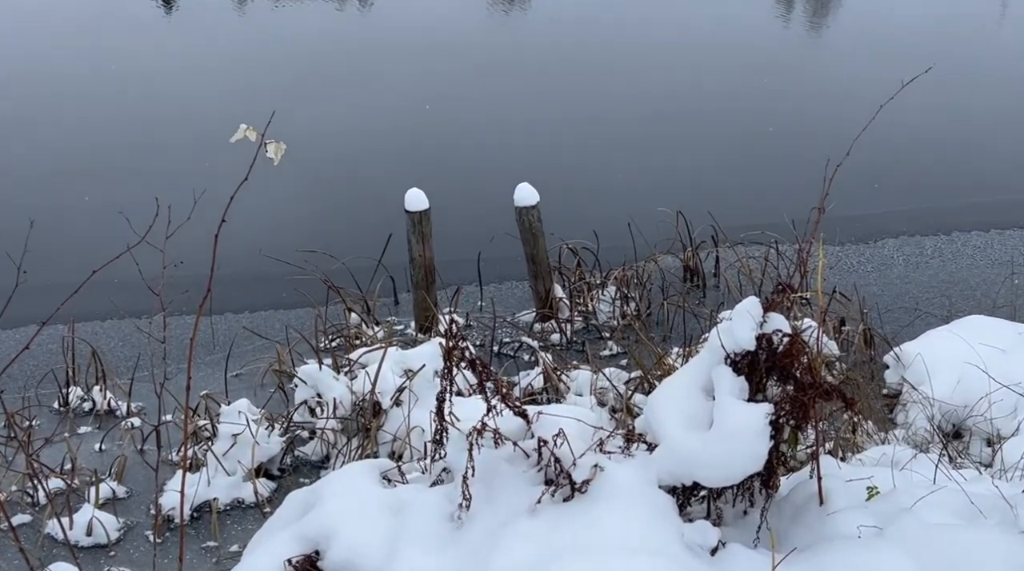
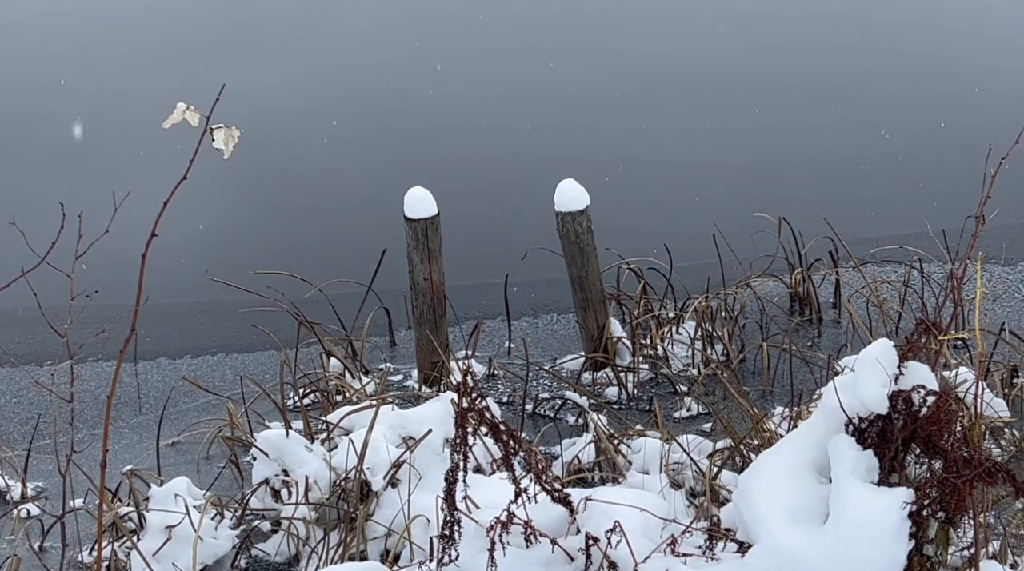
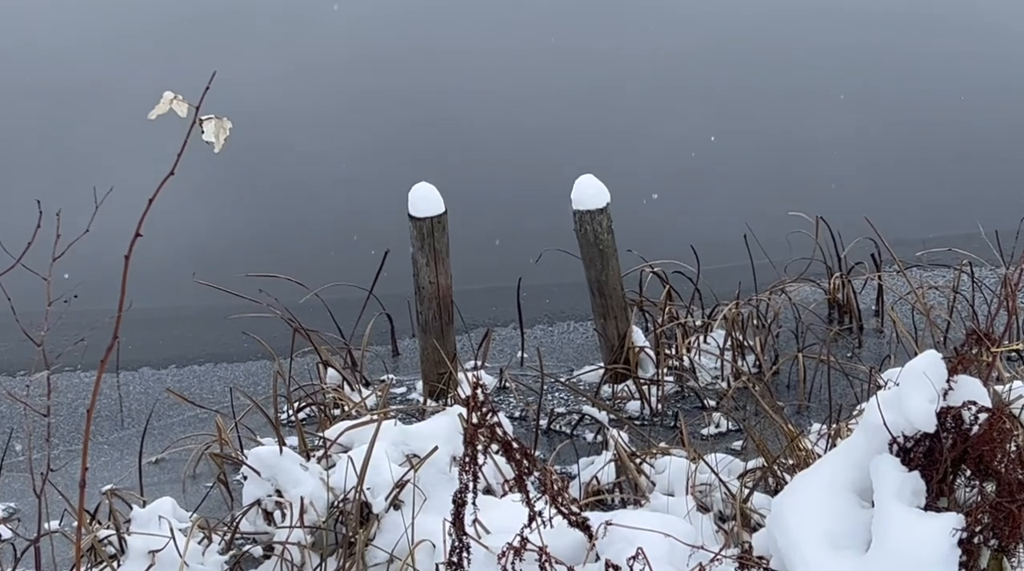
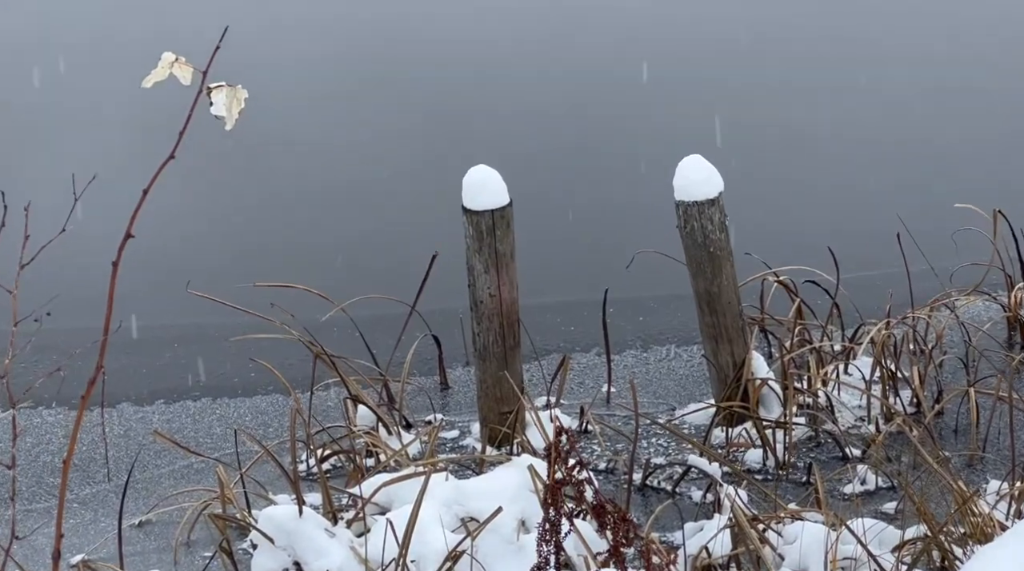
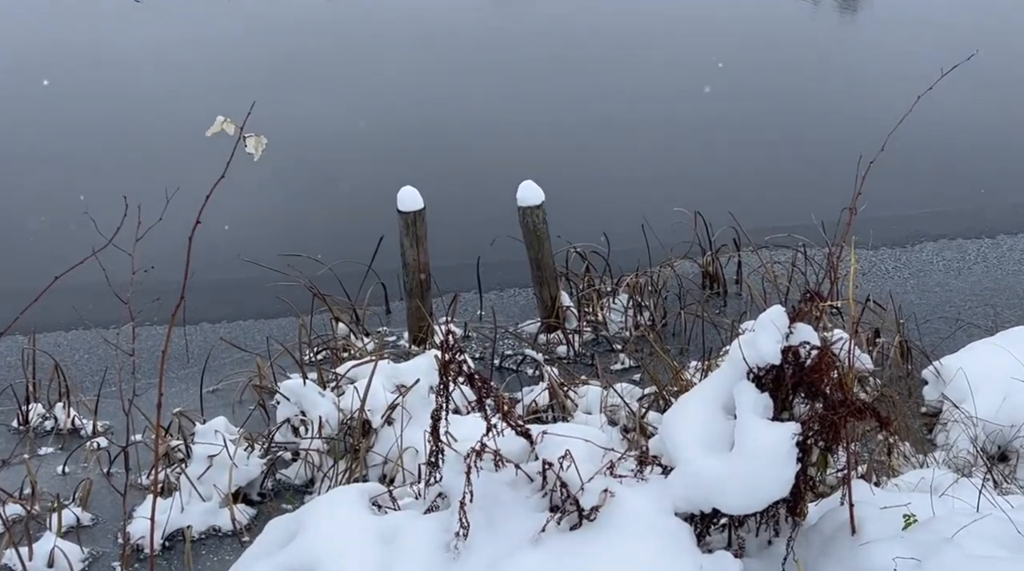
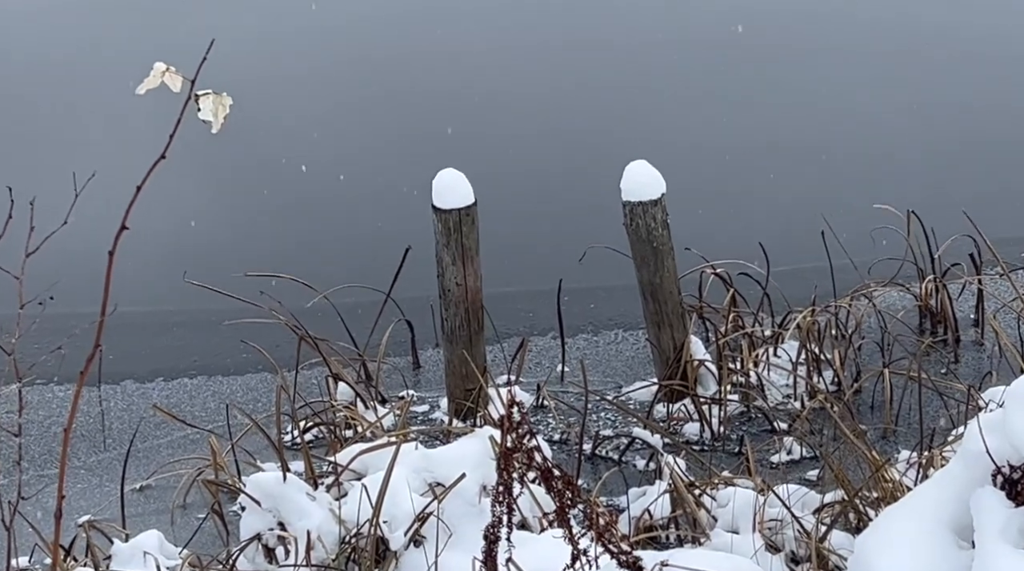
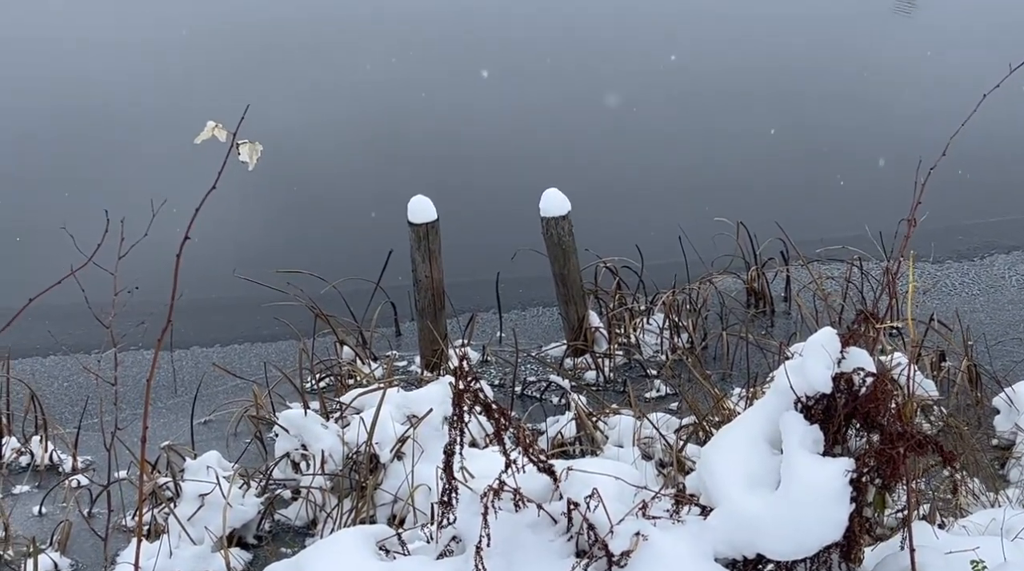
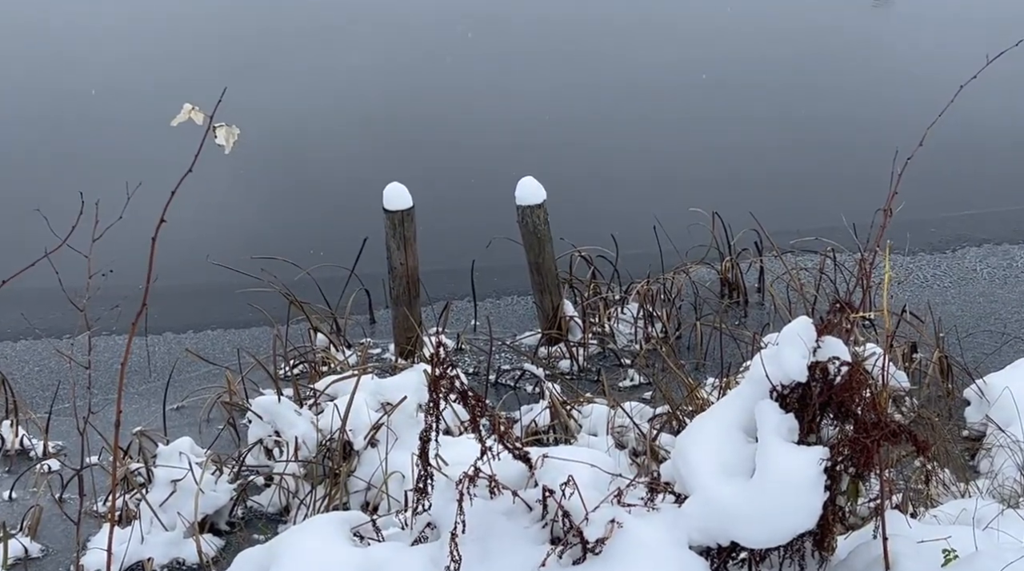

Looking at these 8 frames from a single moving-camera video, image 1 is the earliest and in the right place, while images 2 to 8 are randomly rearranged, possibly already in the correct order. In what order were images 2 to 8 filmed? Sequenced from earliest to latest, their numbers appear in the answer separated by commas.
5, 8, 7, 2, 3, 6, 4
